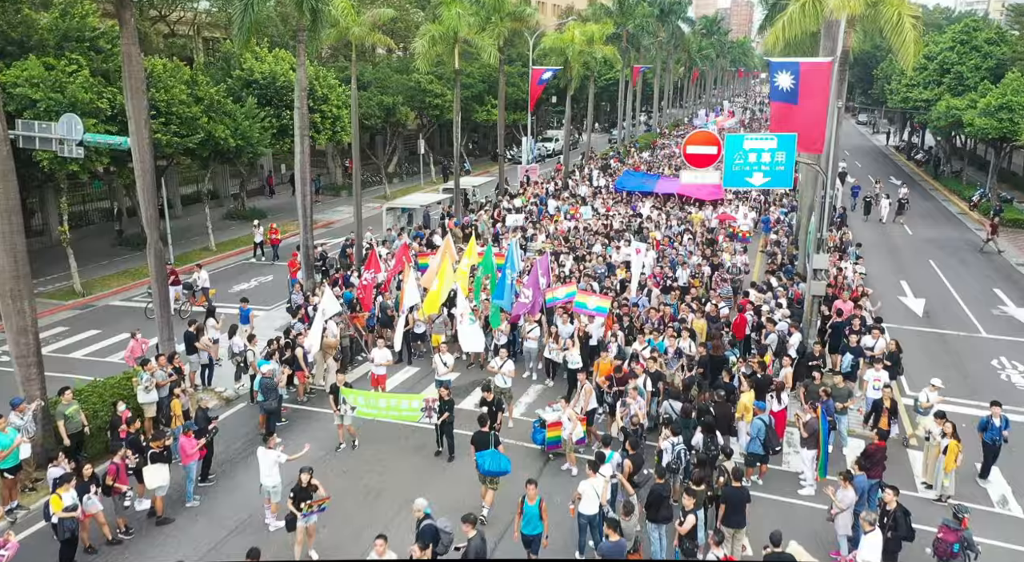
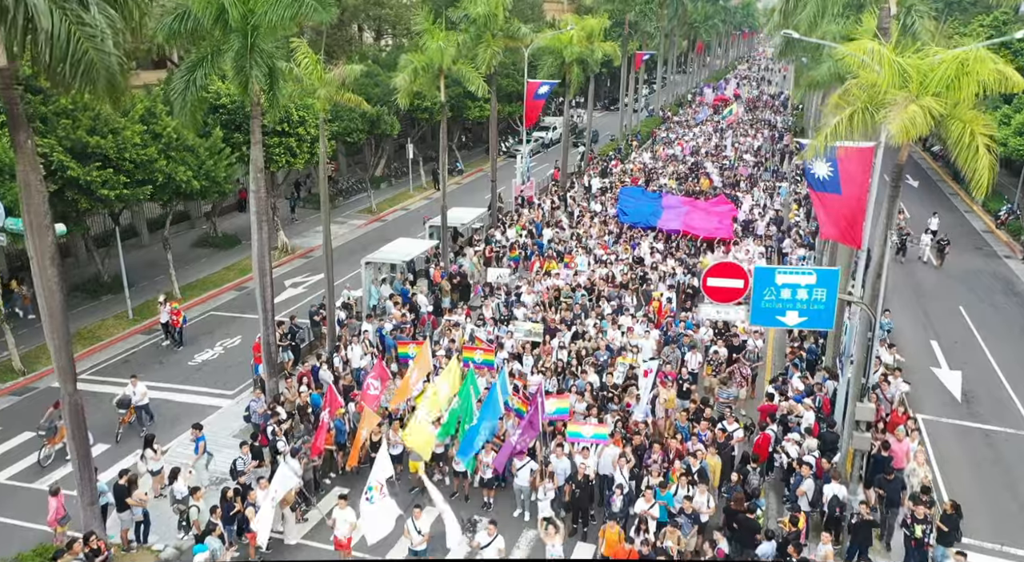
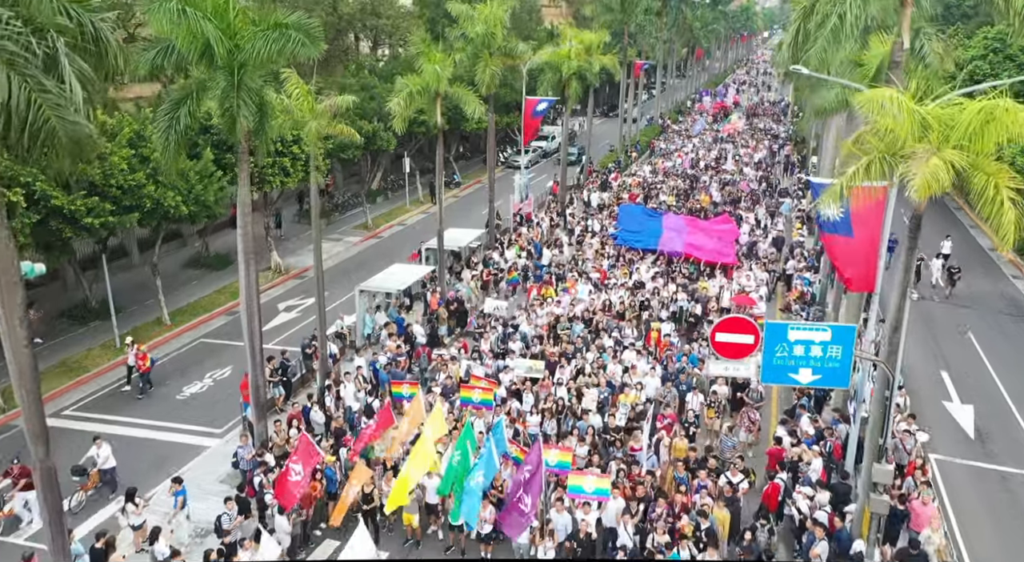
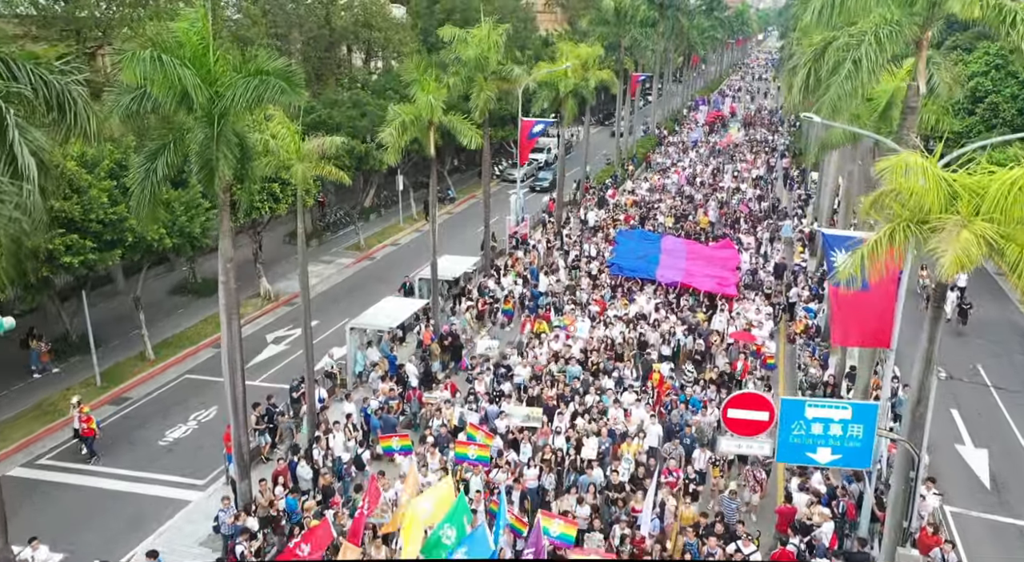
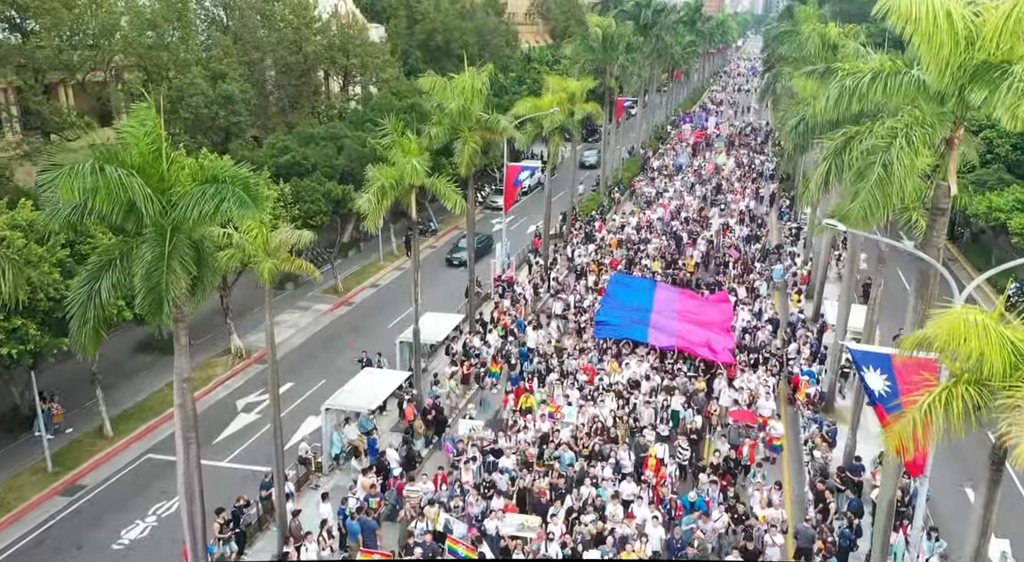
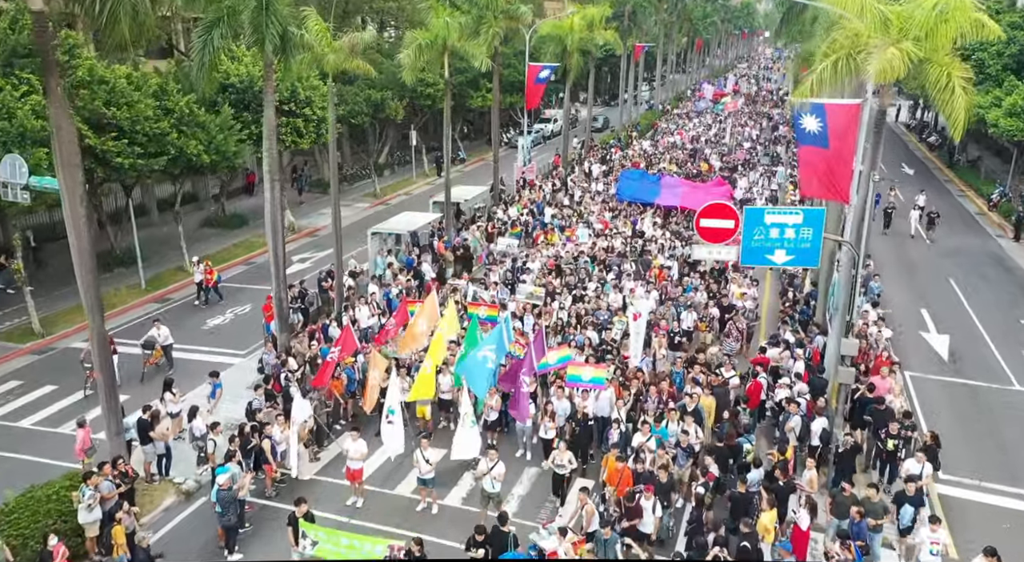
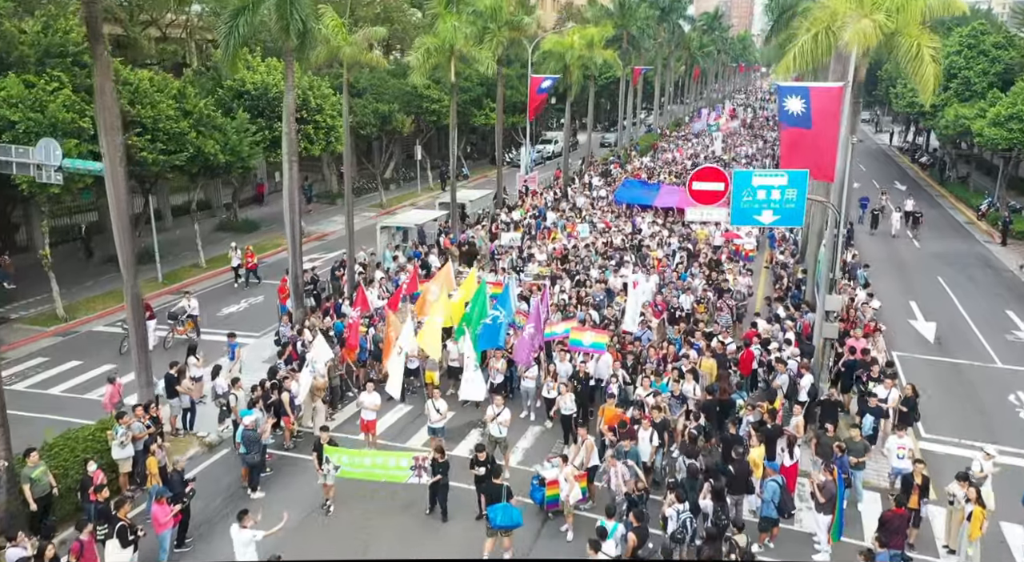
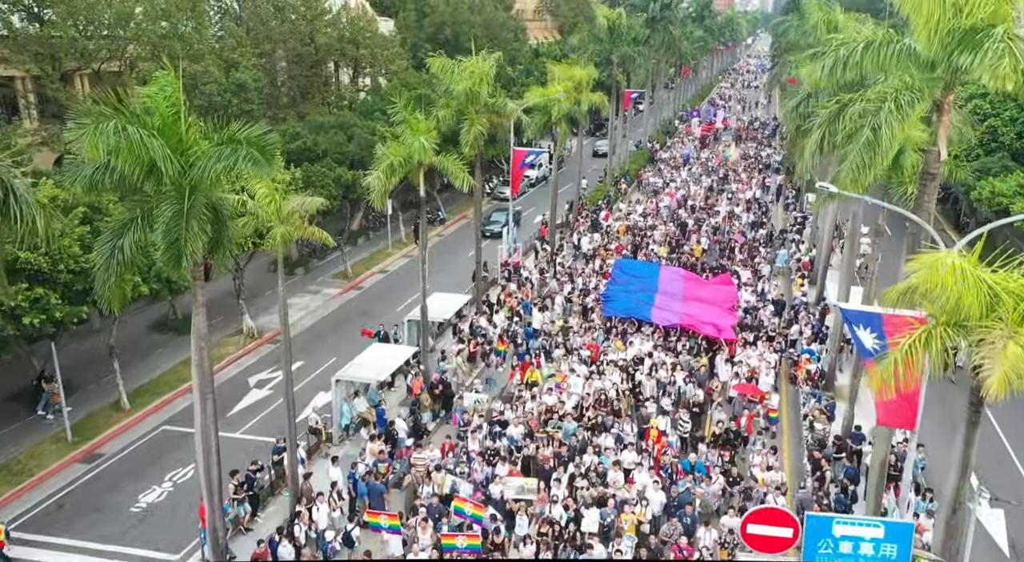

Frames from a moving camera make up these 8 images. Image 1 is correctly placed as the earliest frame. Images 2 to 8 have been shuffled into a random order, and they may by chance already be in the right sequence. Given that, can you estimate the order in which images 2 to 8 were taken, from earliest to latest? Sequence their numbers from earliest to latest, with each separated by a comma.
7, 6, 2, 3, 4, 8, 5
